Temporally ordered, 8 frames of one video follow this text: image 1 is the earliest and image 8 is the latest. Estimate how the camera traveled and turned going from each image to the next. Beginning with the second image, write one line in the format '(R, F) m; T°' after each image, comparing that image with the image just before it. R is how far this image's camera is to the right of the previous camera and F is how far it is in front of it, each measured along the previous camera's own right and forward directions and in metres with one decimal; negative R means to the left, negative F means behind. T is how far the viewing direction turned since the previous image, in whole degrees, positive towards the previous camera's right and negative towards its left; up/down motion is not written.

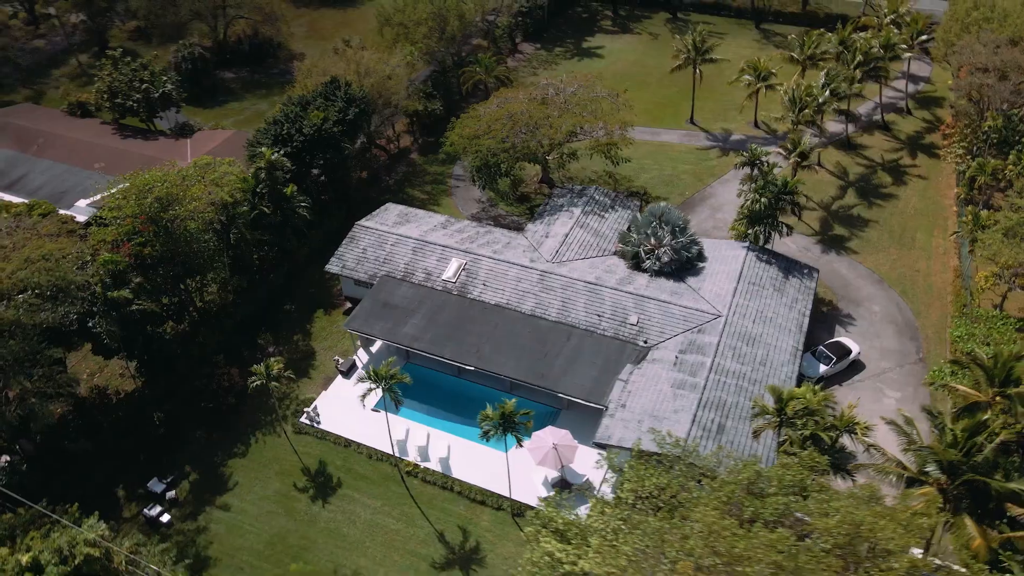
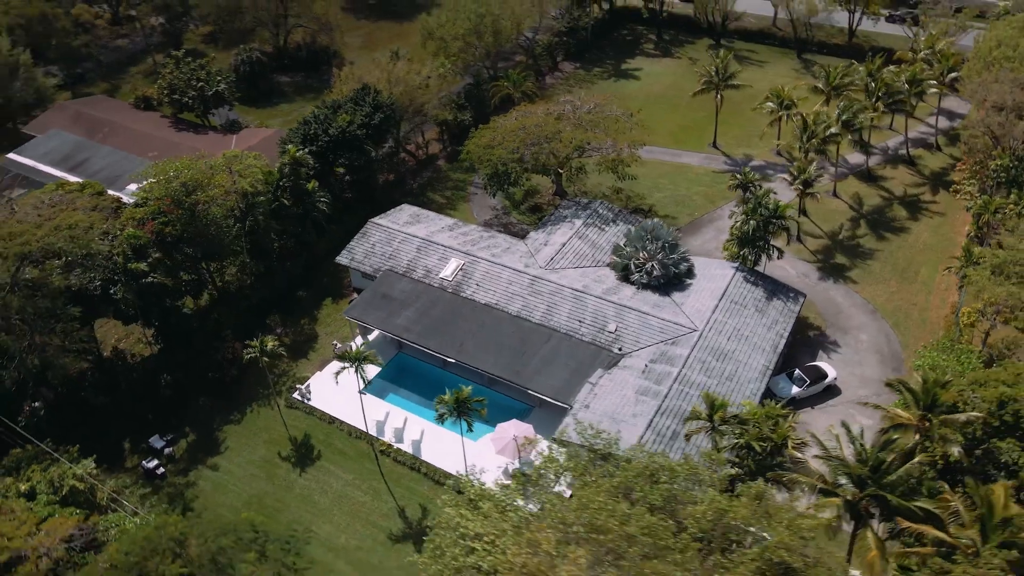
(+4.2, -1.9) m; -5°
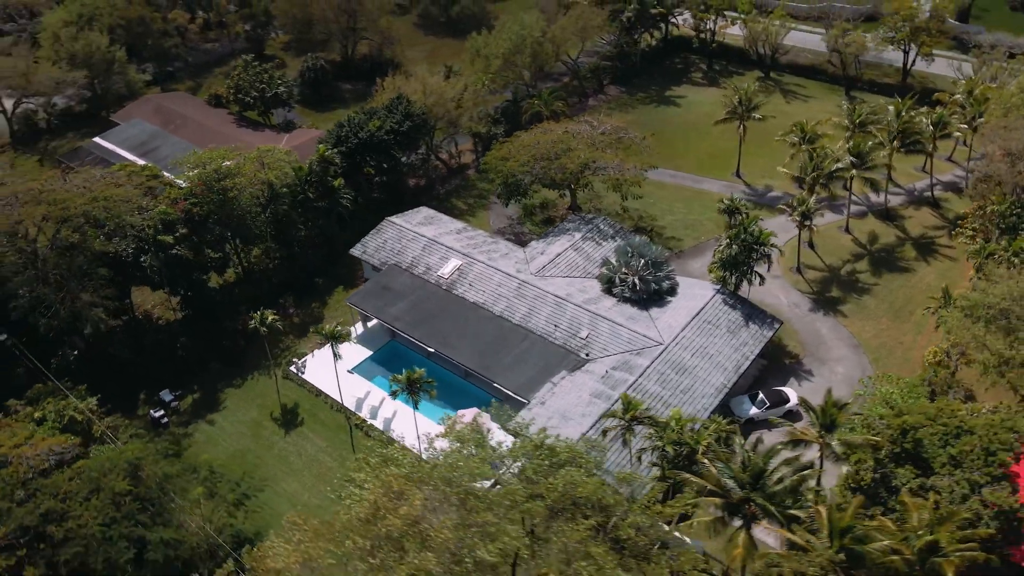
(+5.7, -2.4) m; -7°
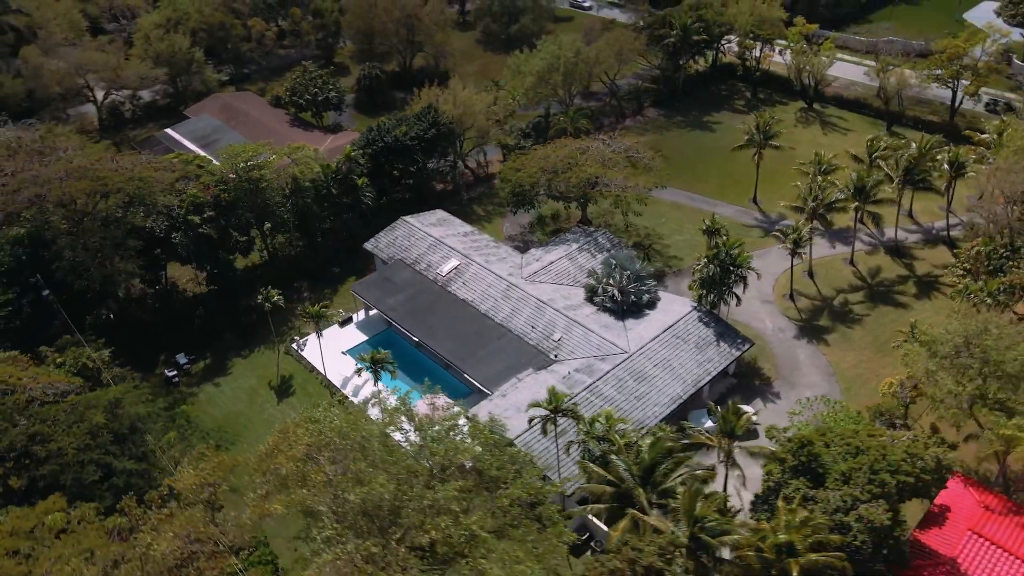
(+6.0, -2.4) m; -6°
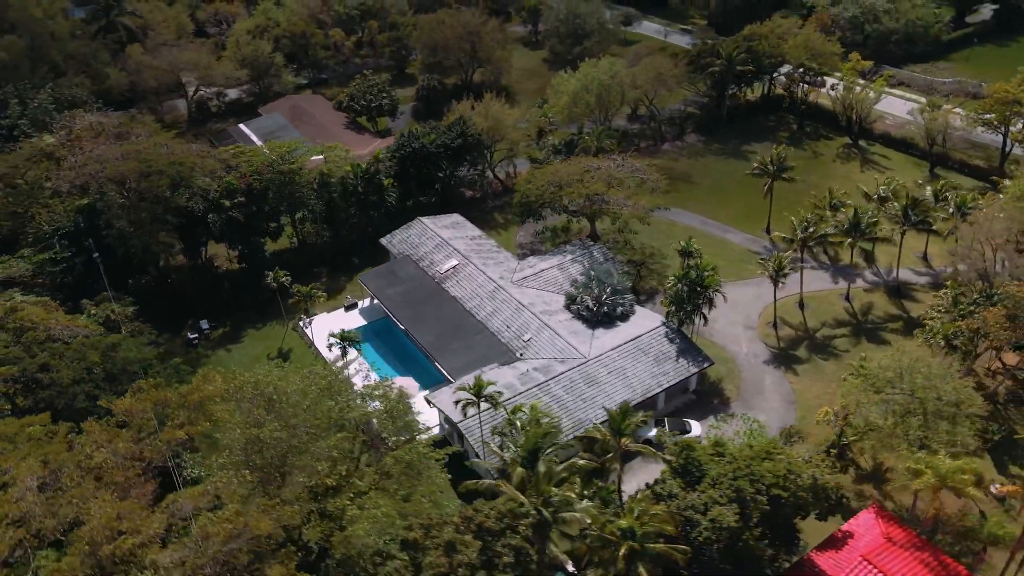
(+7.5, -2.8) m; -8°
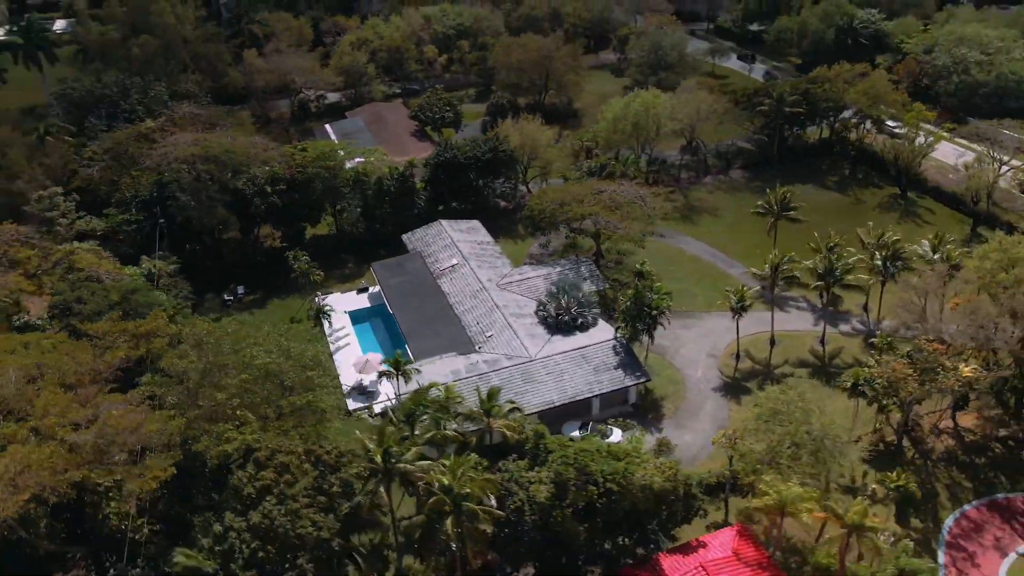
(+11.3, -4.0) m; -11°
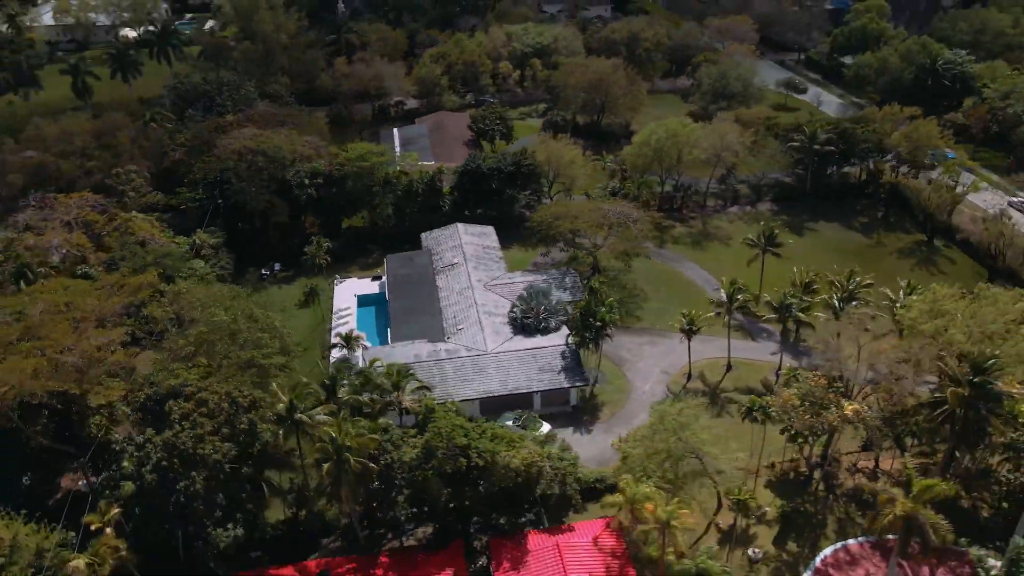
(+11.6, -4.5) m; -10°
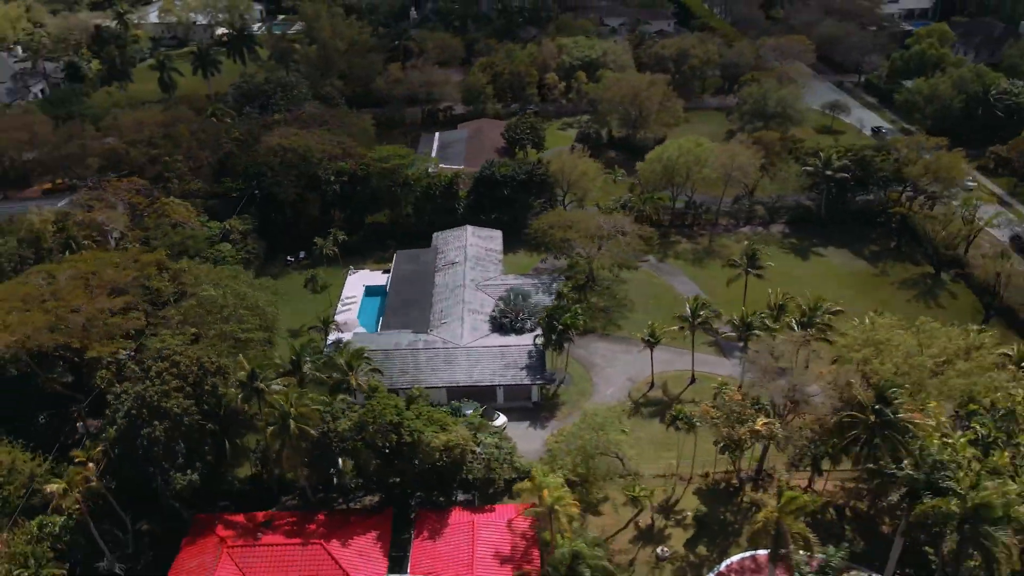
(+8.7, -3.5) m; -7°
